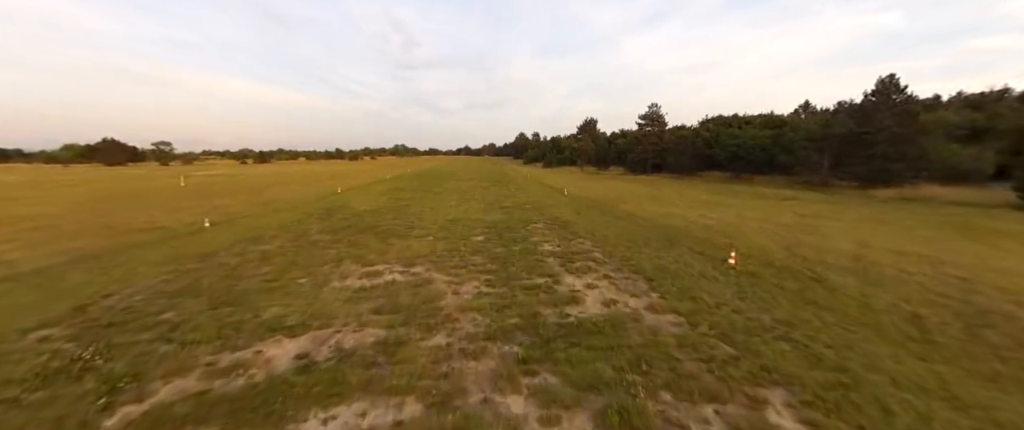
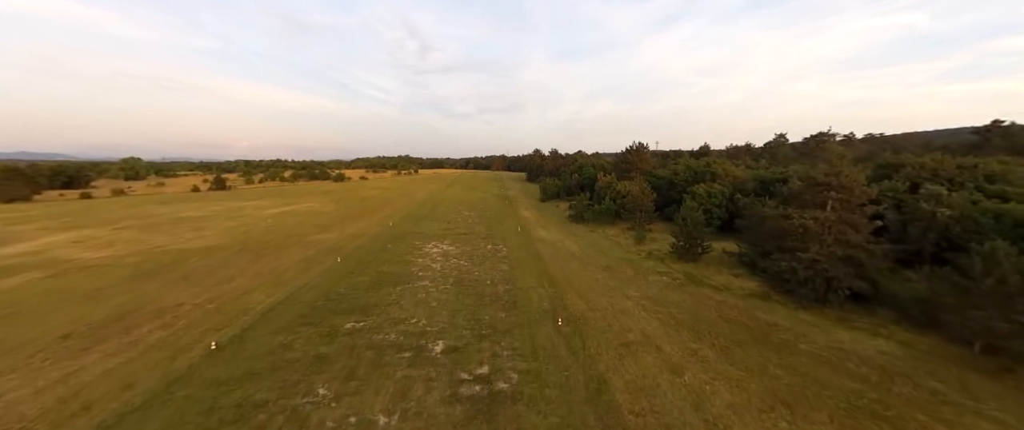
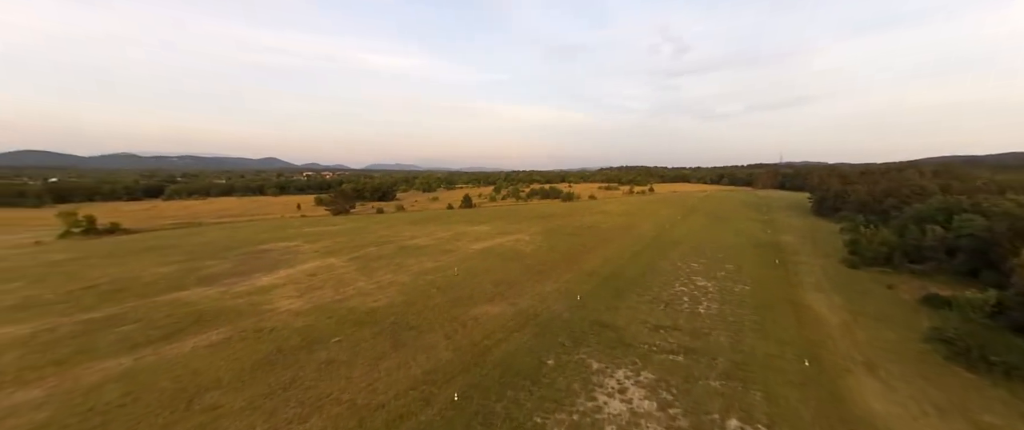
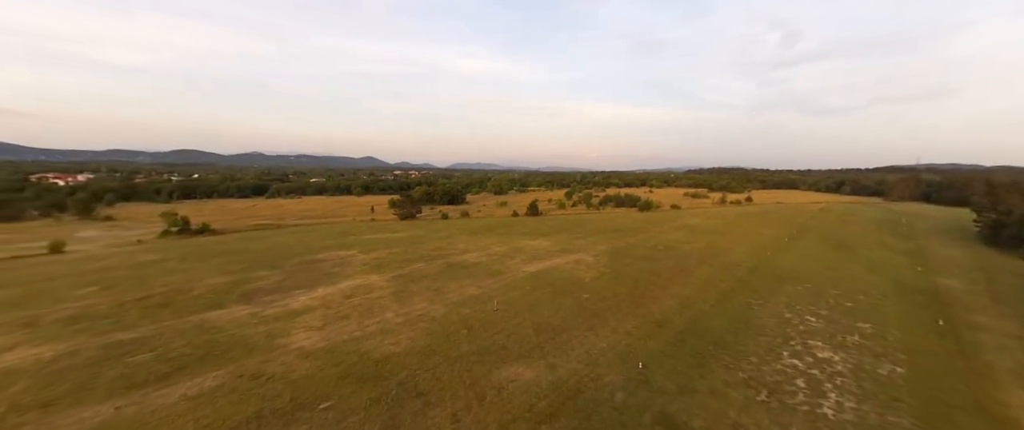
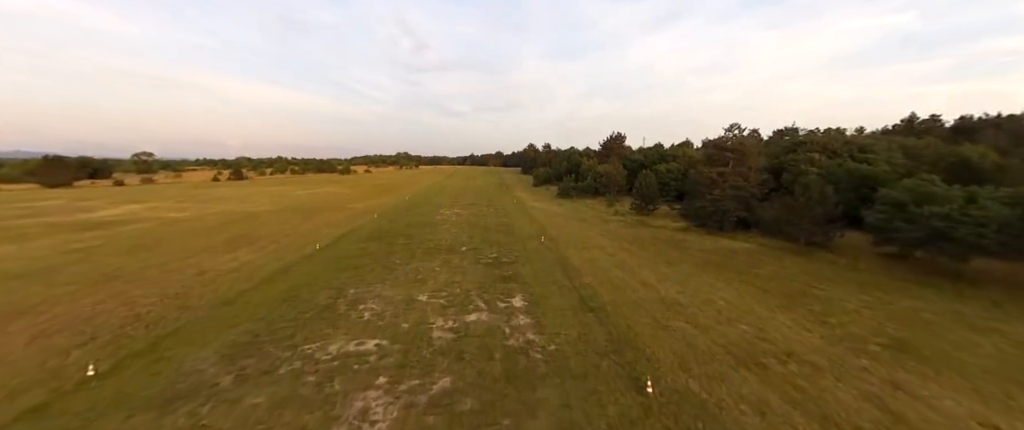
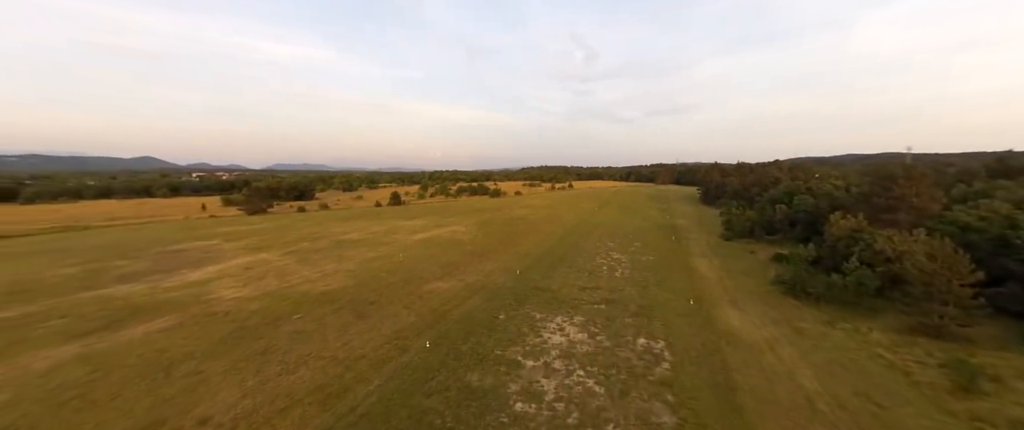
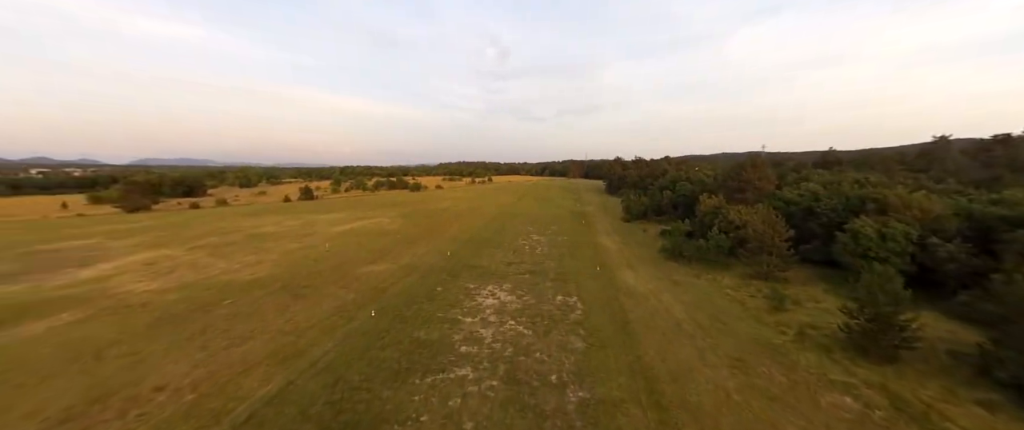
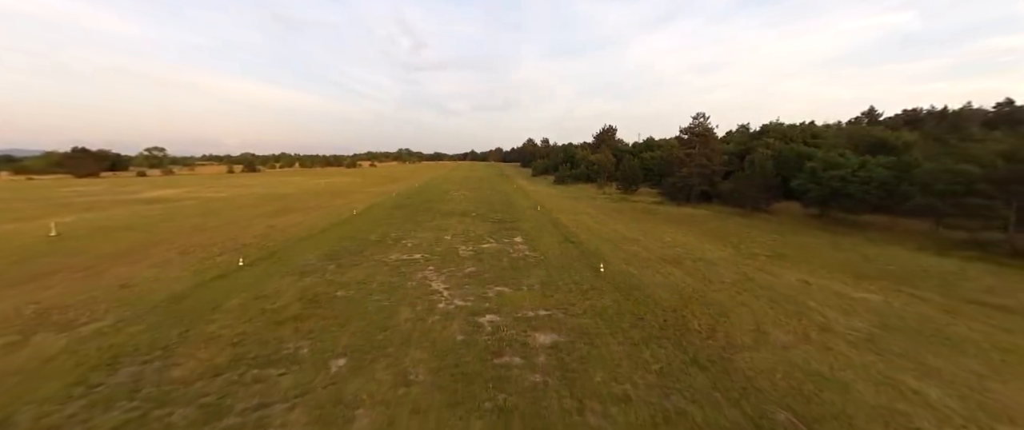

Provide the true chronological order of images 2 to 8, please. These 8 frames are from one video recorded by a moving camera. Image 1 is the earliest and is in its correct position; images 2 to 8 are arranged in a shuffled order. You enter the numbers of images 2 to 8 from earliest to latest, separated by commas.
8, 5, 2, 7, 6, 3, 4
